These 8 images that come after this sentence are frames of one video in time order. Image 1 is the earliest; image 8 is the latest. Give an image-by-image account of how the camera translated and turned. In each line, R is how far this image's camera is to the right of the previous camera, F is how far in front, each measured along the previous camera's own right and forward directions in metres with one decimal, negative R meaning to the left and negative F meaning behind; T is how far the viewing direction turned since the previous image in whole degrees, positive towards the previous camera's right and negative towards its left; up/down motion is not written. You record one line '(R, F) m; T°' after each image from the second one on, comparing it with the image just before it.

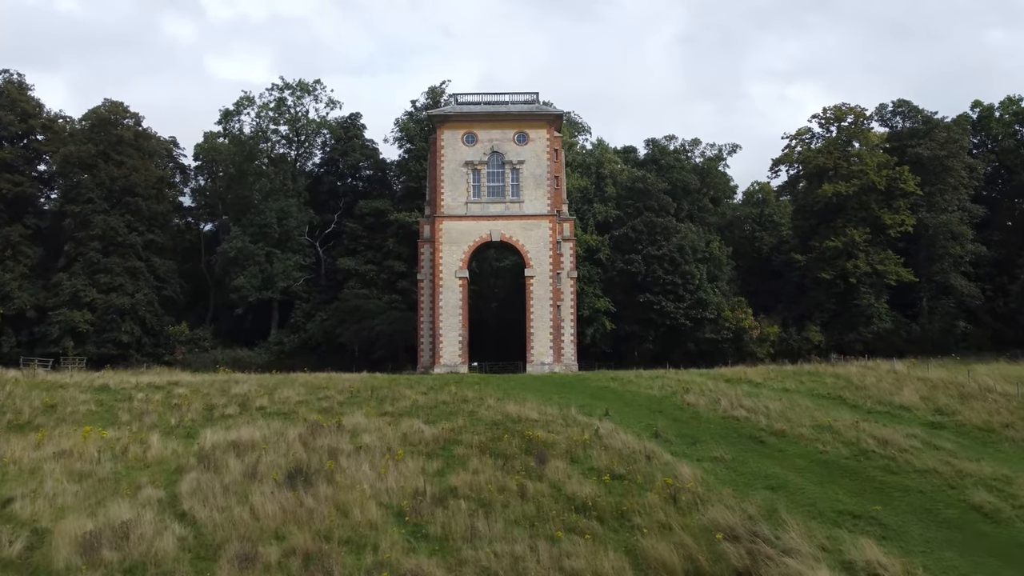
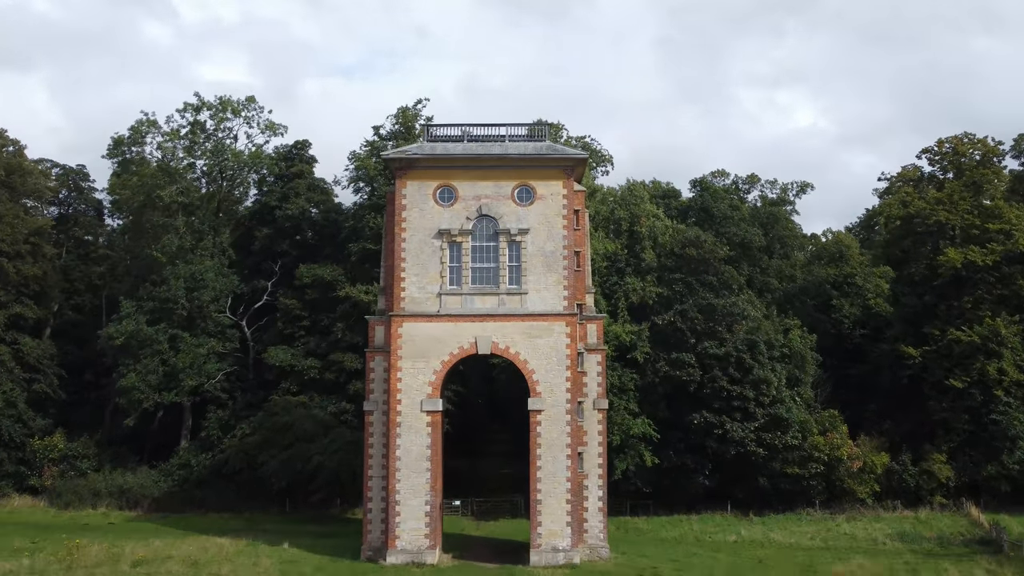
(+0.1, +16.4) m; 0°
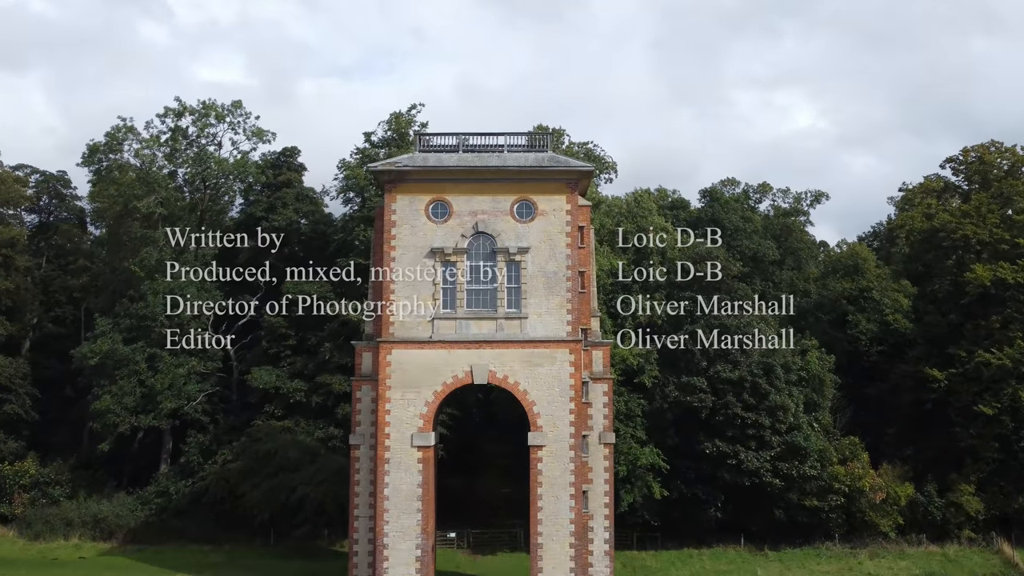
(0.0, +2.5) m; 0°
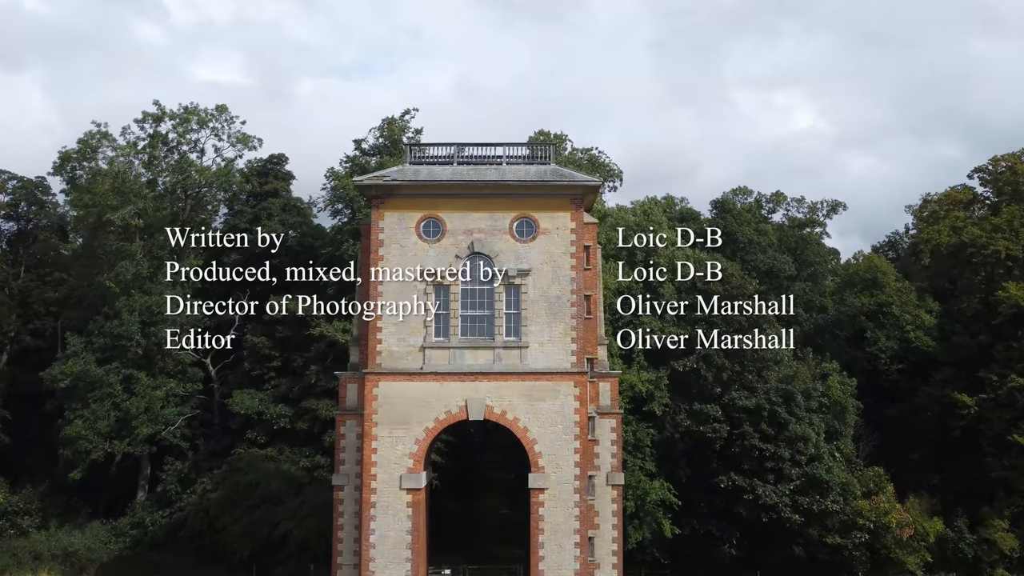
(0.0, +2.6) m; 0°
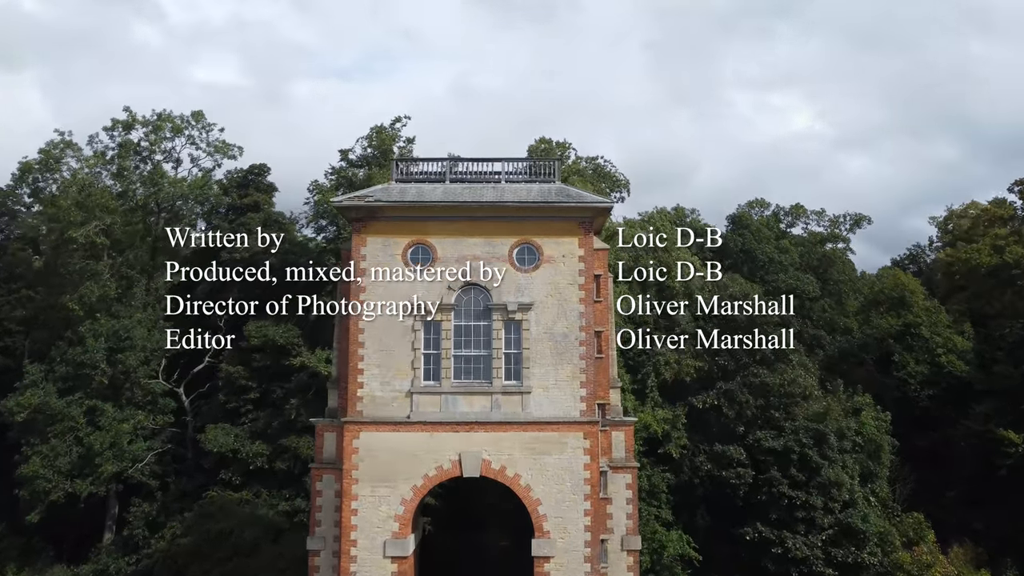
(0.0, +3.3) m; 0°
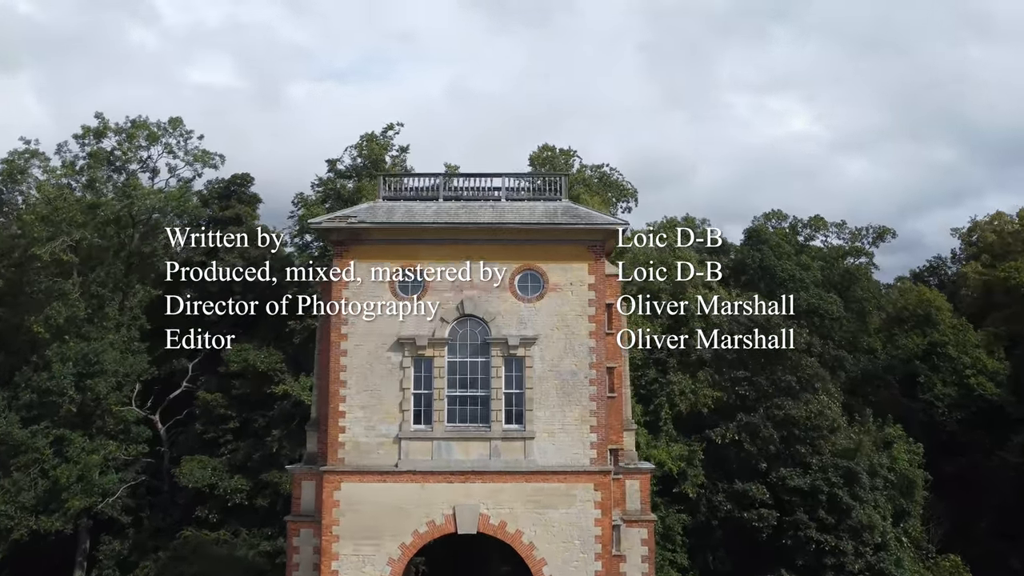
(0.0, +2.6) m; 0°
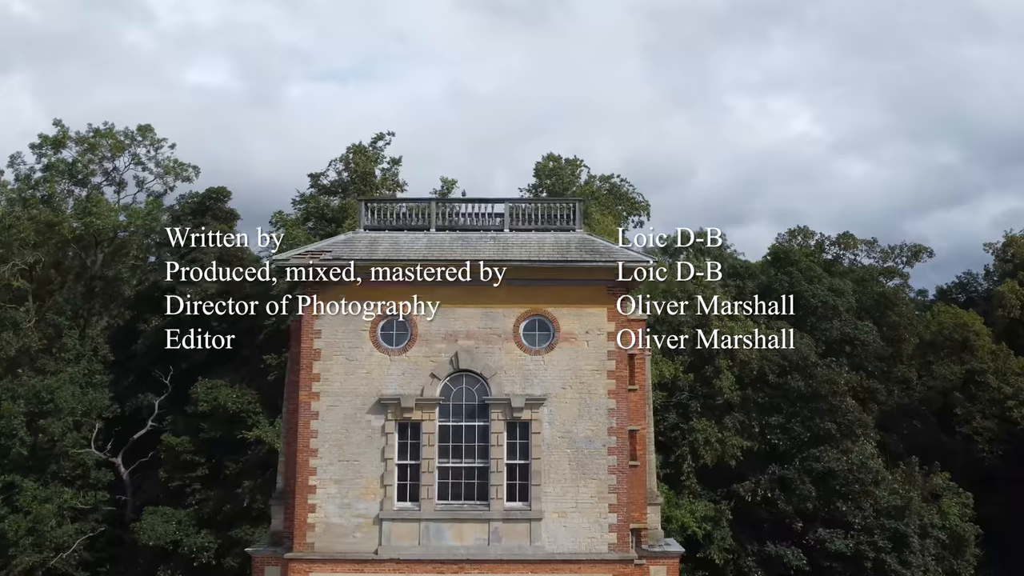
(-0.1, +3.3) m; 0°
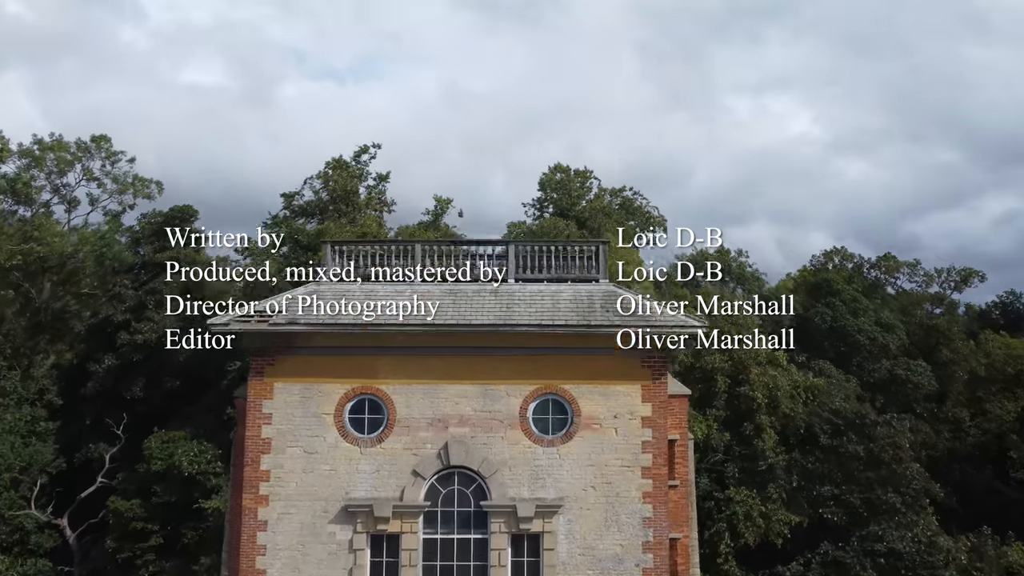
(-0.1, +3.9) m; 0°
